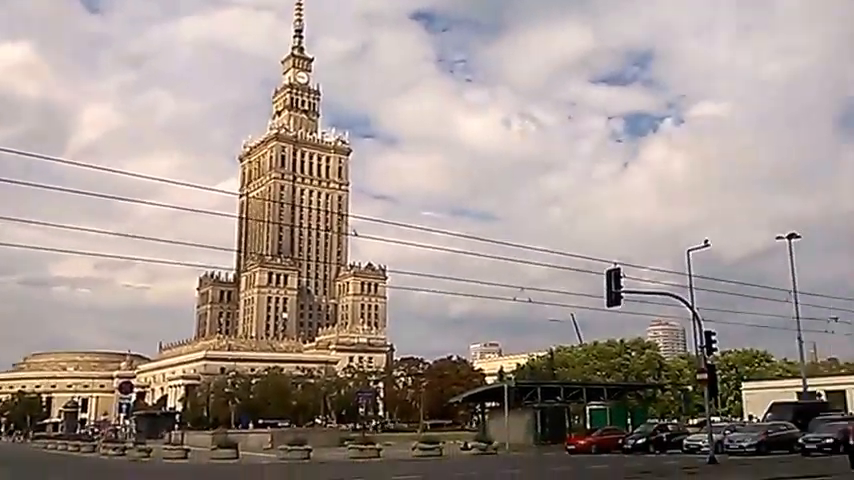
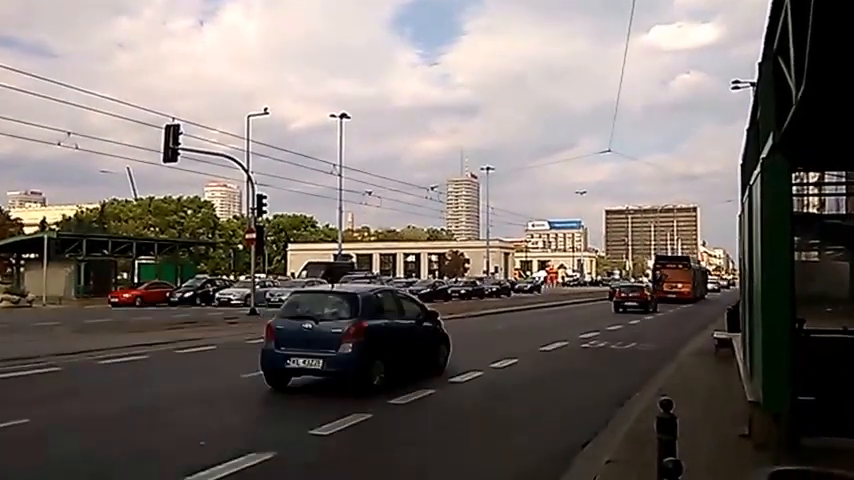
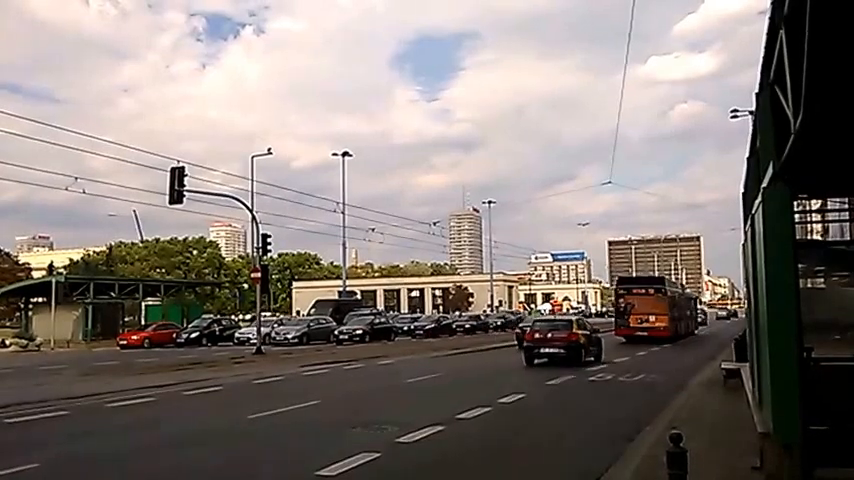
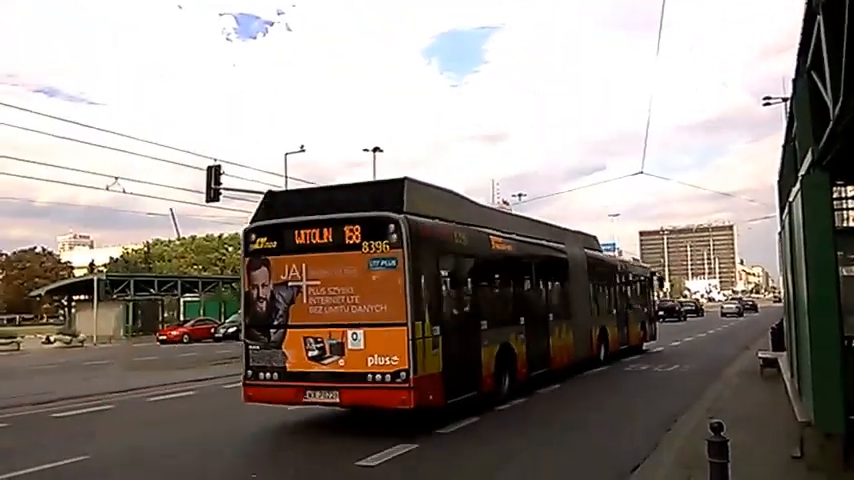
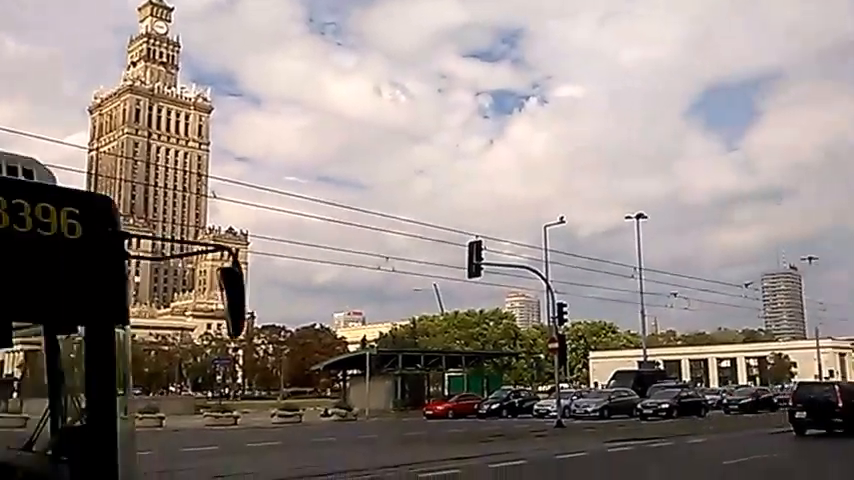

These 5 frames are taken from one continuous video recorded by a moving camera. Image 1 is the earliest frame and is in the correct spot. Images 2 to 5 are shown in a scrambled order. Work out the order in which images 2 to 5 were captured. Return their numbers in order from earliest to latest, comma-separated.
5, 4, 3, 2
